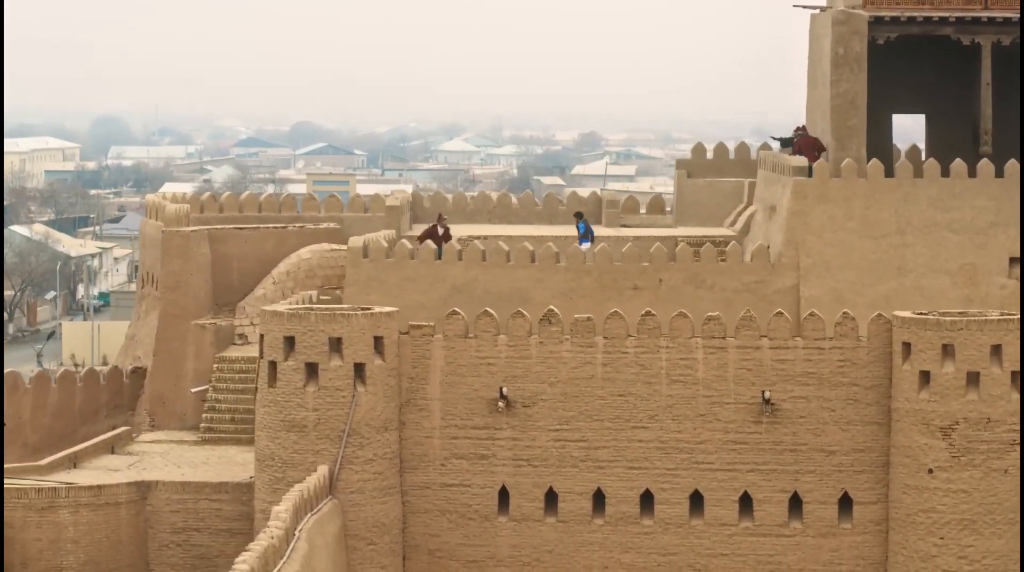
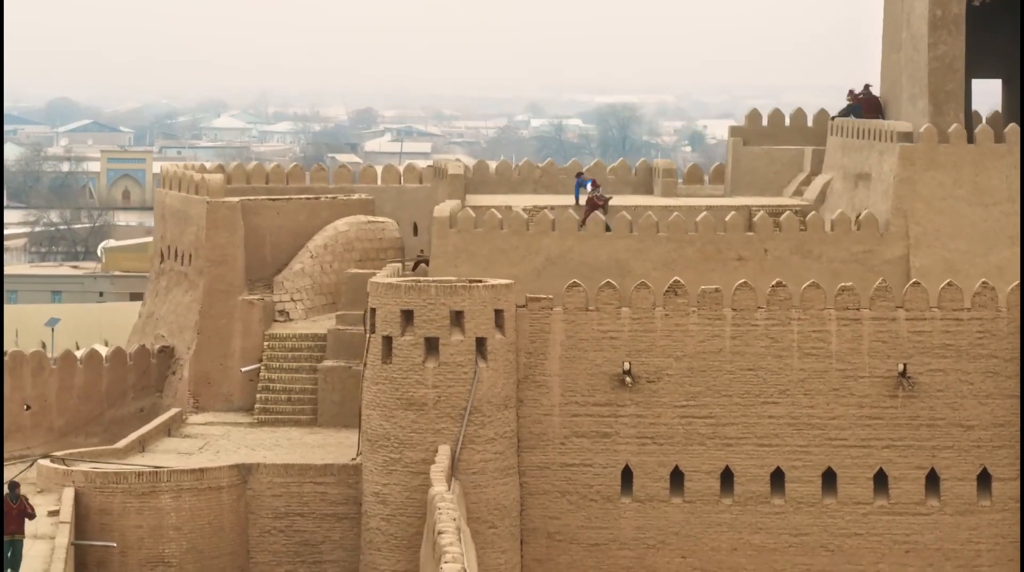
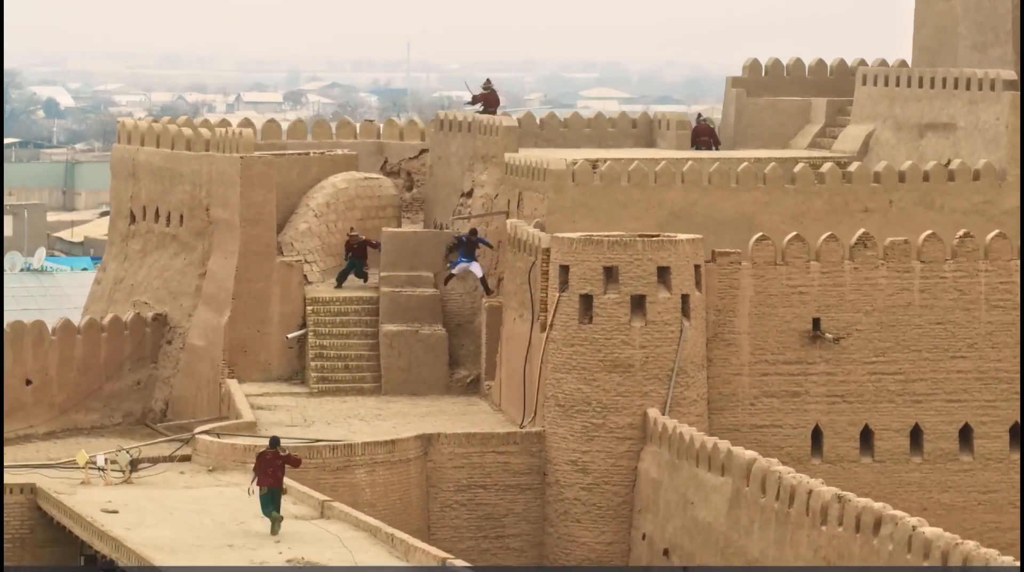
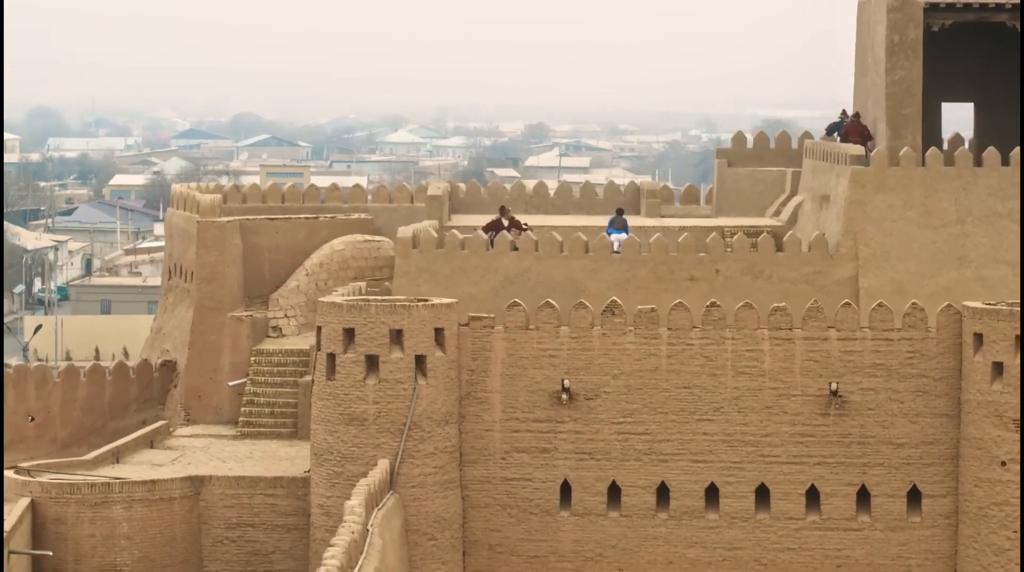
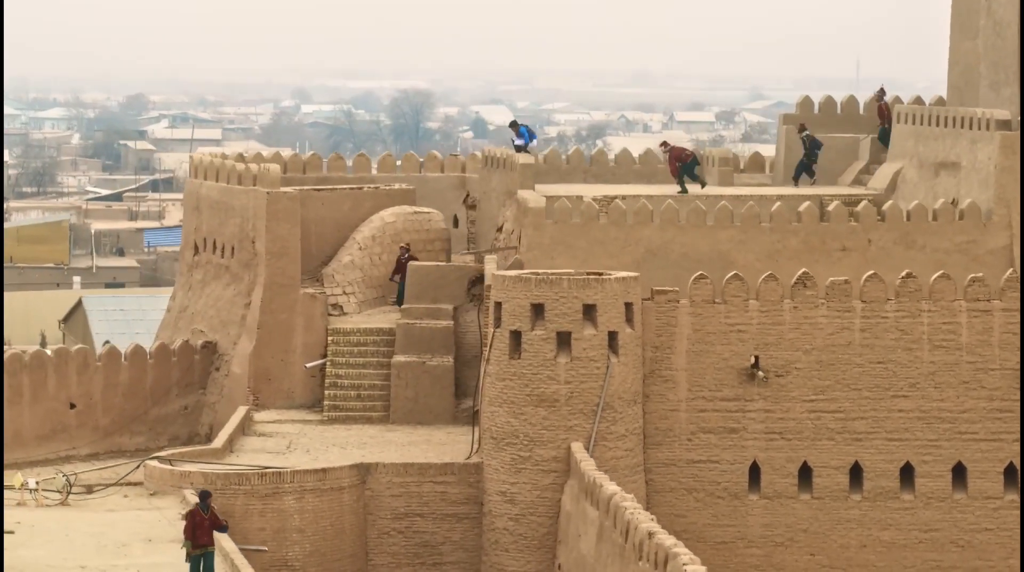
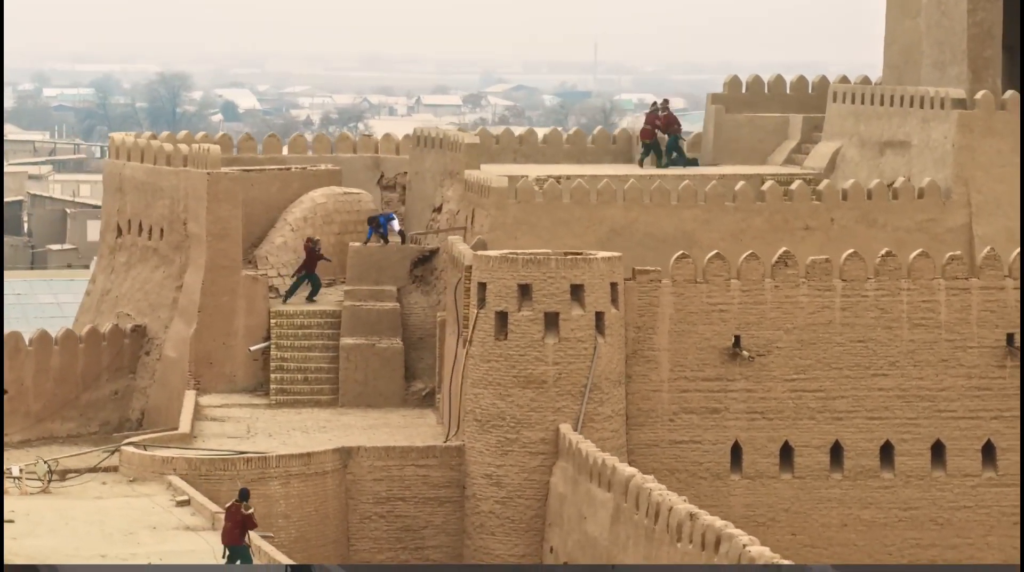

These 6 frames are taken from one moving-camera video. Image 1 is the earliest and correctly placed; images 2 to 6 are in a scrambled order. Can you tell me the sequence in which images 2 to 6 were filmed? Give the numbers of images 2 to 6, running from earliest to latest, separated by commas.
4, 2, 5, 6, 3
